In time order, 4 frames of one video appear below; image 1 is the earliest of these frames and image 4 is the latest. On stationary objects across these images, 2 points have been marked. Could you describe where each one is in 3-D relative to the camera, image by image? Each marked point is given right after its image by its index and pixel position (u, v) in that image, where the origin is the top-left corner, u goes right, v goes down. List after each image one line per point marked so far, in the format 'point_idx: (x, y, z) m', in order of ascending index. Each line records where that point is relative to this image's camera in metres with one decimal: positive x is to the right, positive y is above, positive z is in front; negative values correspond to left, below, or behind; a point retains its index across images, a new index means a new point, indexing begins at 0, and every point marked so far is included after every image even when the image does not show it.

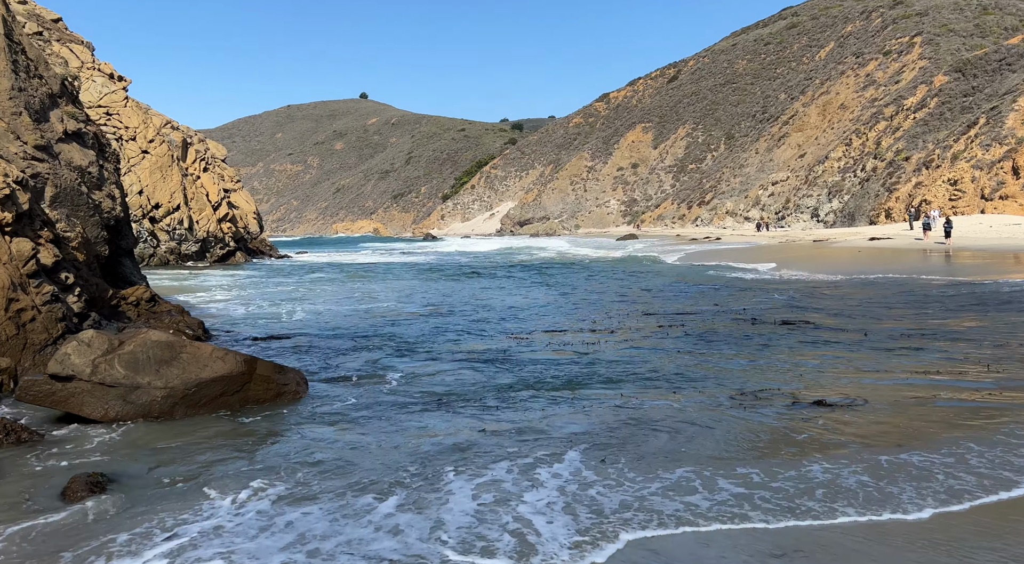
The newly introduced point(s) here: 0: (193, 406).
0: (-2.6, -1.0, +7.2) m
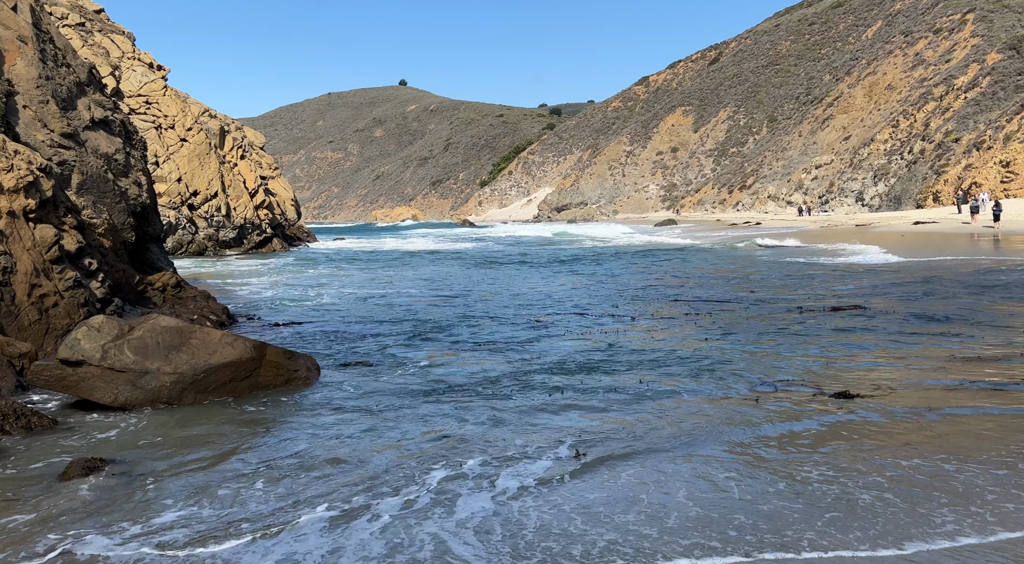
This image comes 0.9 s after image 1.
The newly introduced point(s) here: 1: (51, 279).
0: (-2.6, -0.9, +7.2) m
1: (-5.1, 0.0, +9.7) m
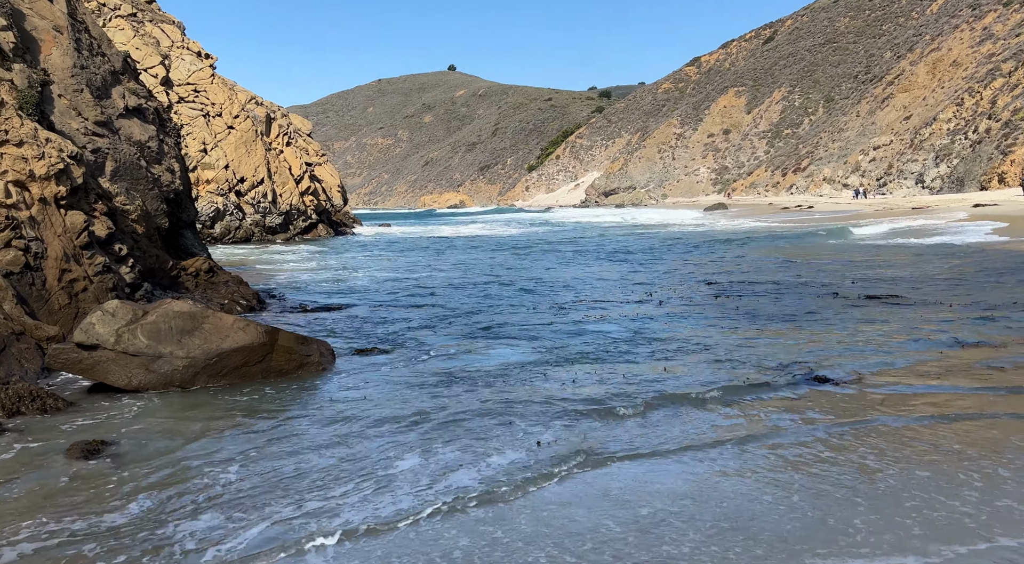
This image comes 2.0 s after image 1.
0: (-2.5, -0.8, +7.3) m
1: (-4.9, +0.2, +9.9) m
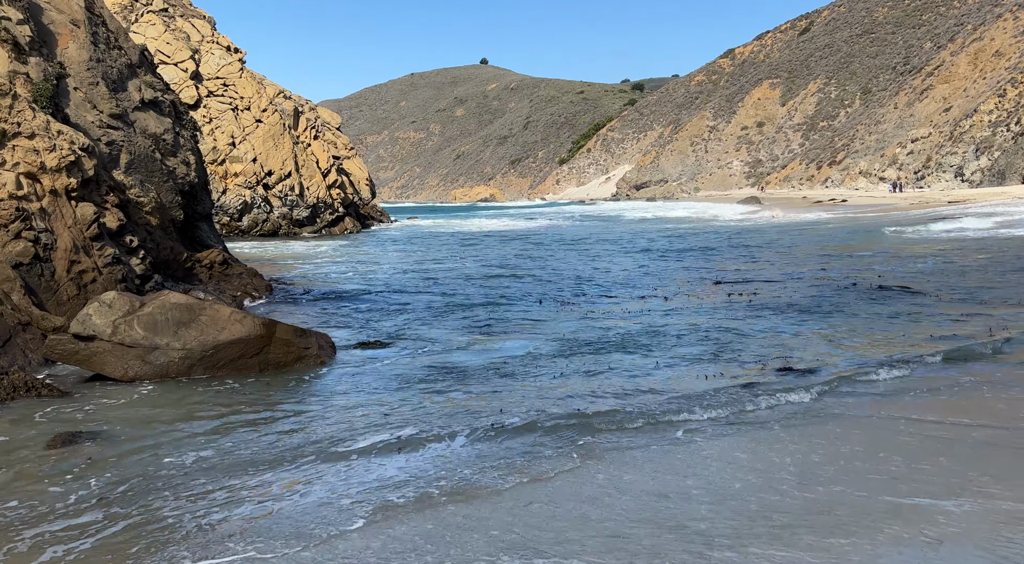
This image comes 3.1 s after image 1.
0: (-2.5, -0.7, +7.2) m
1: (-4.8, +0.3, +9.9) m
